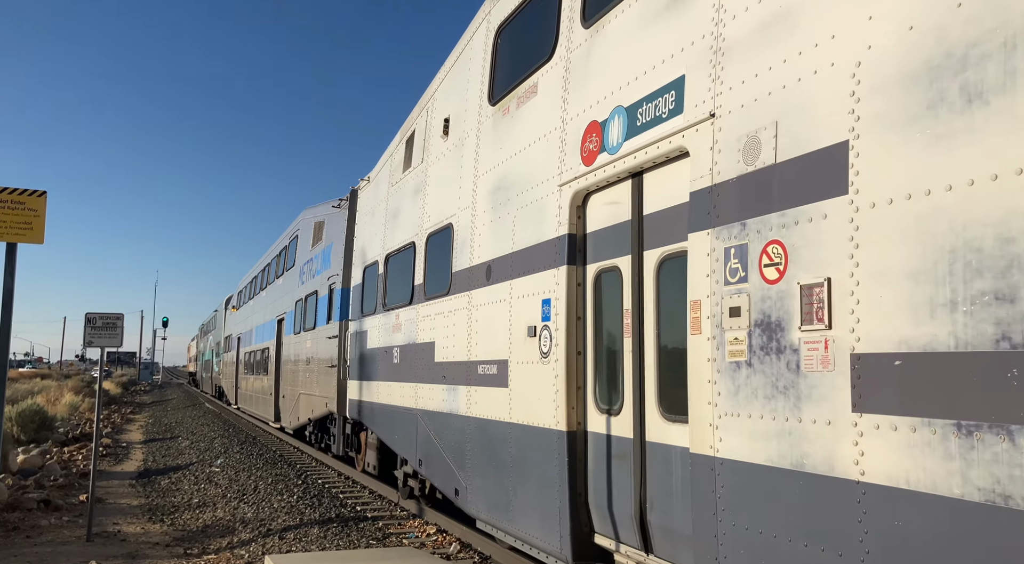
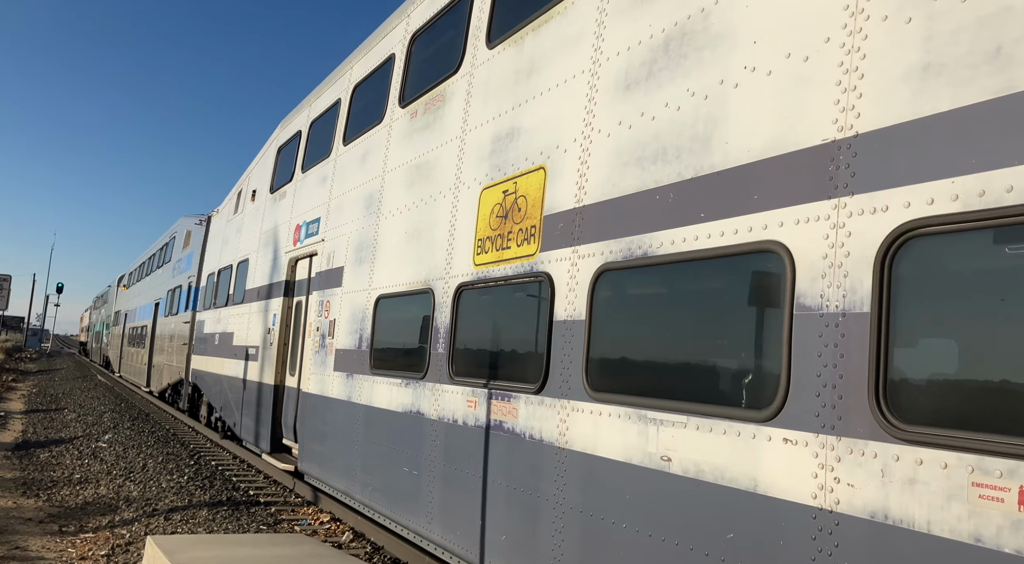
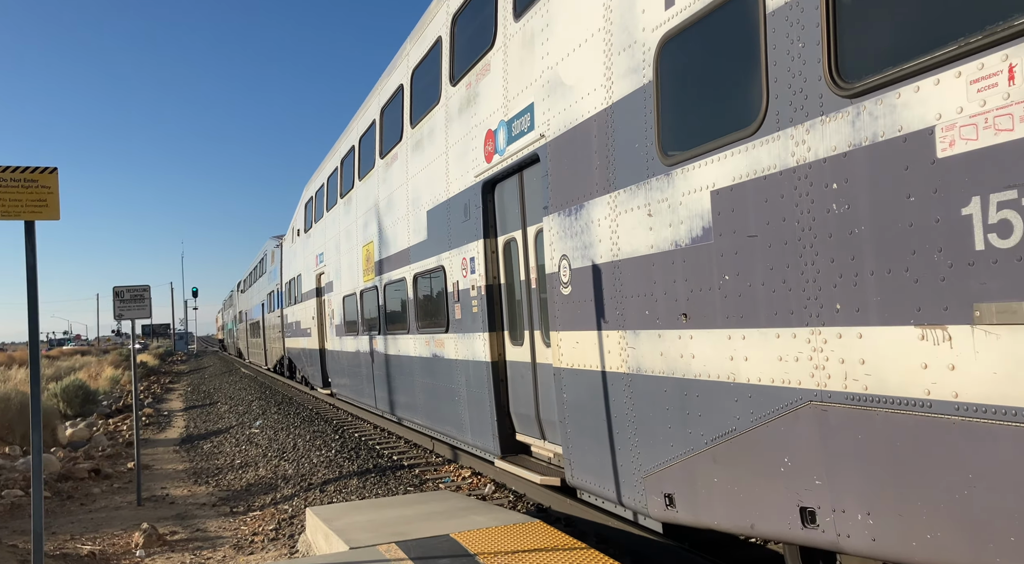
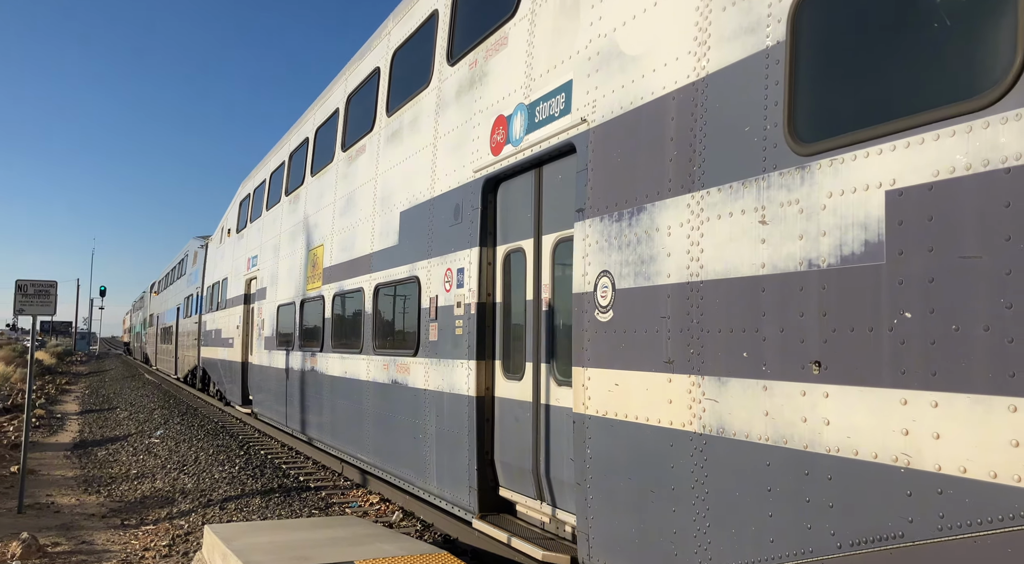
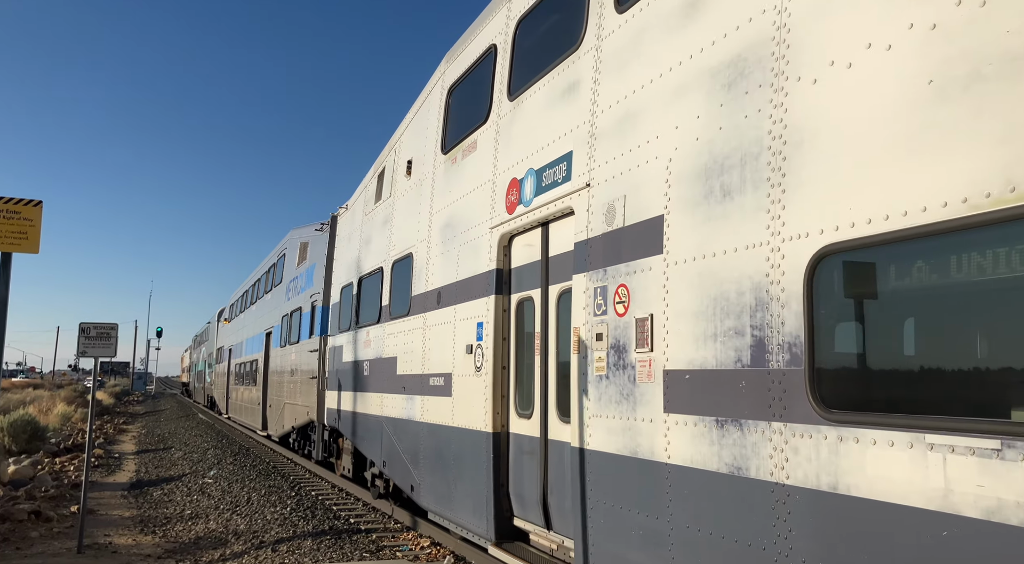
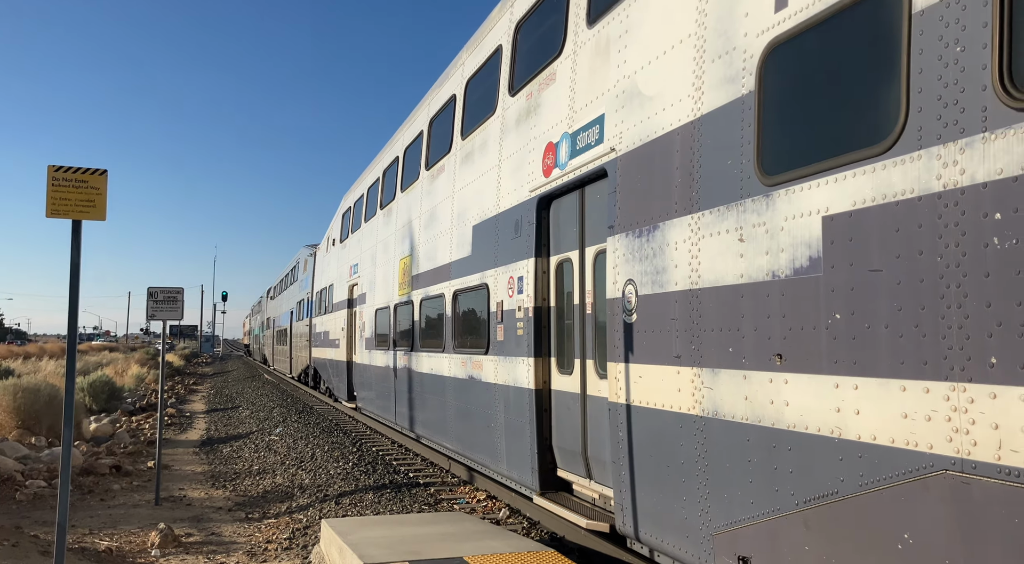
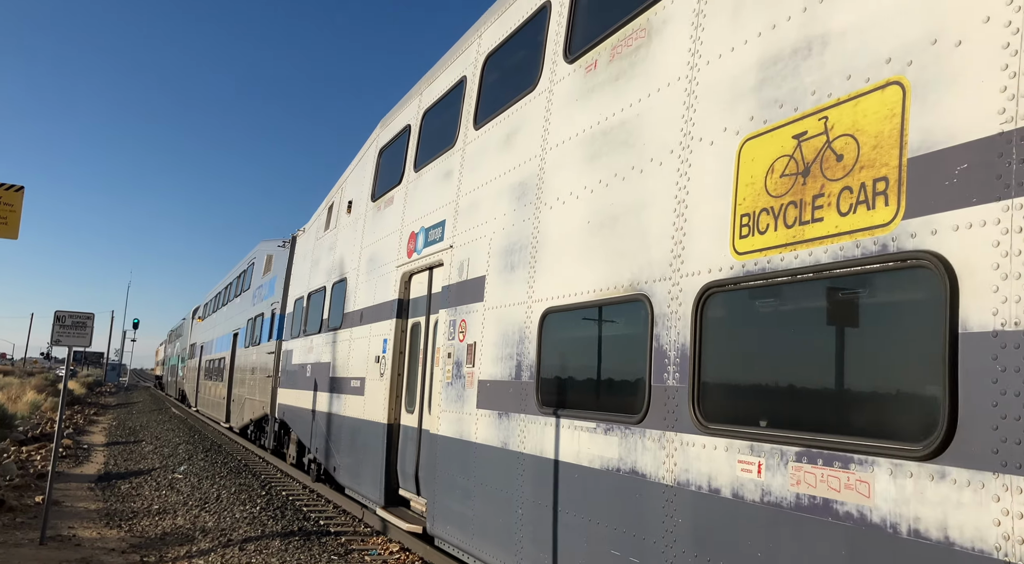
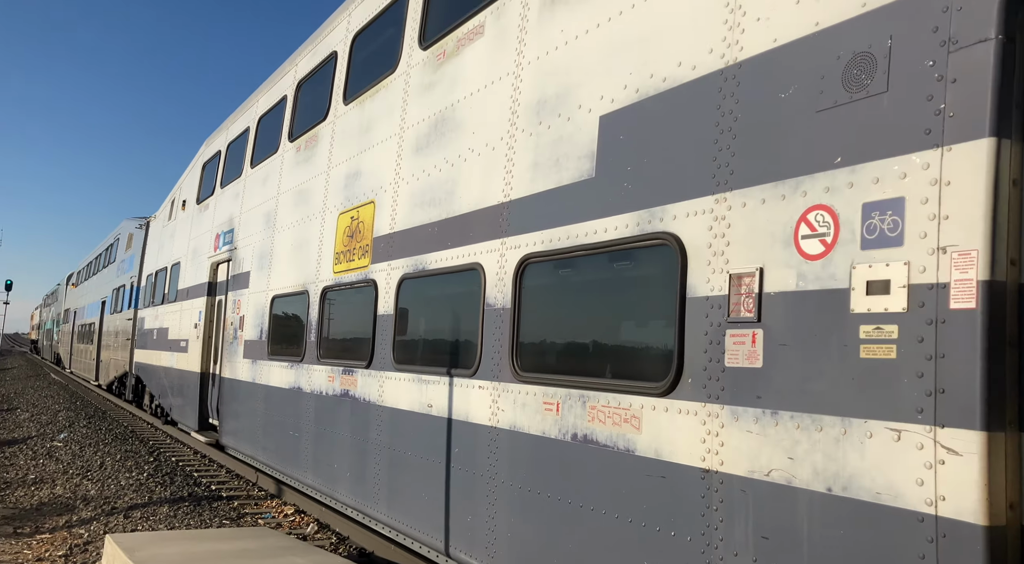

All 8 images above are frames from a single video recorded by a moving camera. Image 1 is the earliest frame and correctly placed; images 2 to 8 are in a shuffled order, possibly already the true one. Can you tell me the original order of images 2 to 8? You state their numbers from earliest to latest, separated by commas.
5, 7, 2, 8, 4, 6, 3
